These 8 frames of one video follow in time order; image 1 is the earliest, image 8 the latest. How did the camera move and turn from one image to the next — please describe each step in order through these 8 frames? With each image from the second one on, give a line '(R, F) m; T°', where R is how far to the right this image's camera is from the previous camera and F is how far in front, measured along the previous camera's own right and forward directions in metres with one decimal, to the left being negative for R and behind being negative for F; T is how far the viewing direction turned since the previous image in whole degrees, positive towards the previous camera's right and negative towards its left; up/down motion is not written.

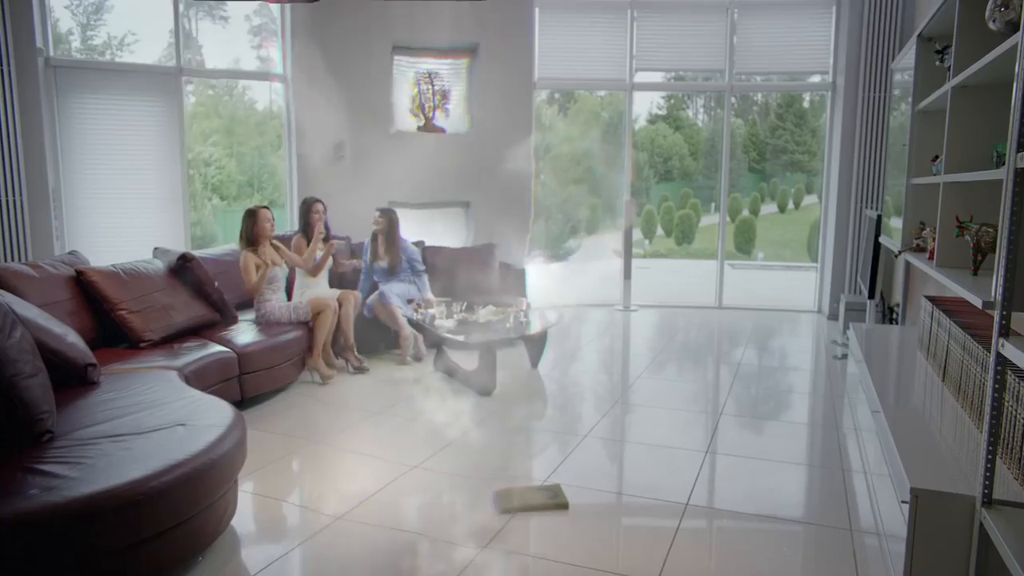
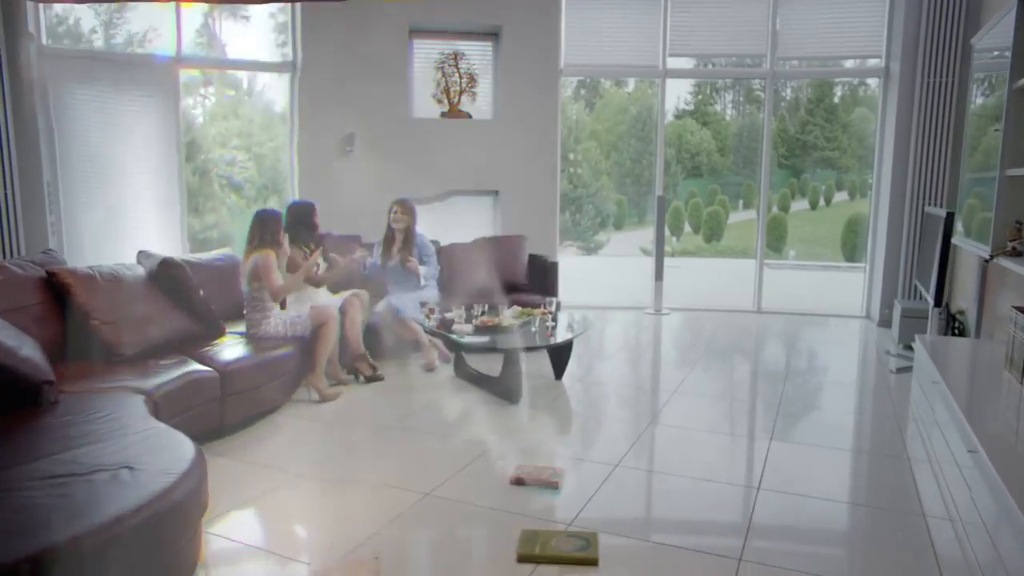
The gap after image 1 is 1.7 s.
(0.0, +0.4) m; -2°
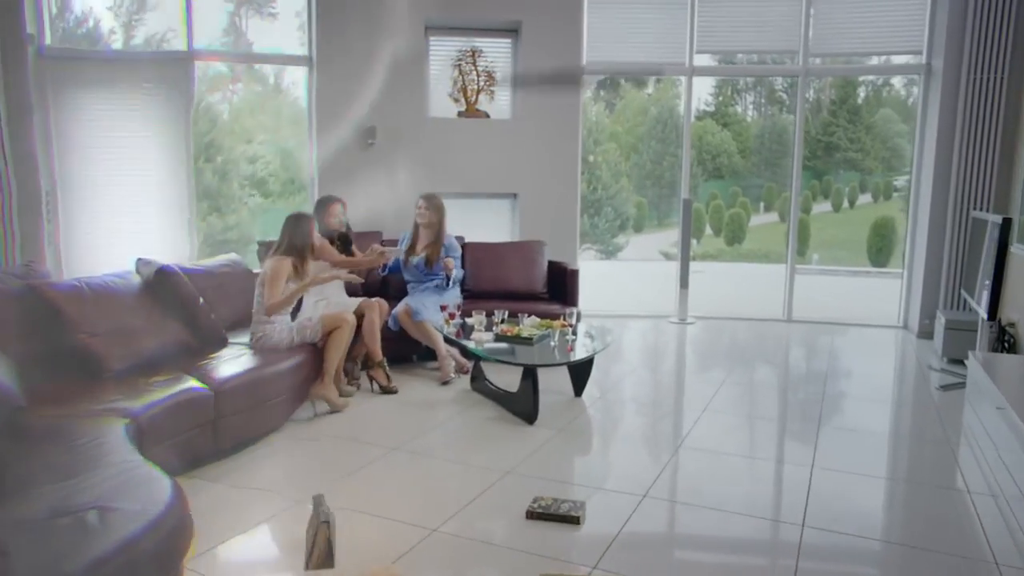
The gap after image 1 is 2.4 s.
(0.0, +0.2) m; -1°
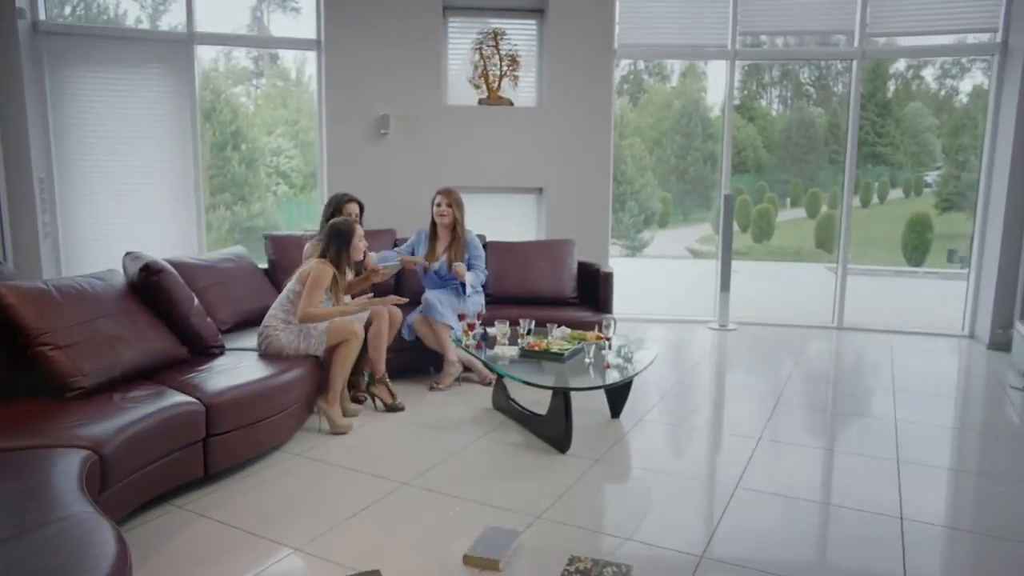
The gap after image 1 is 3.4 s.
(0.0, +0.5) m; -2°
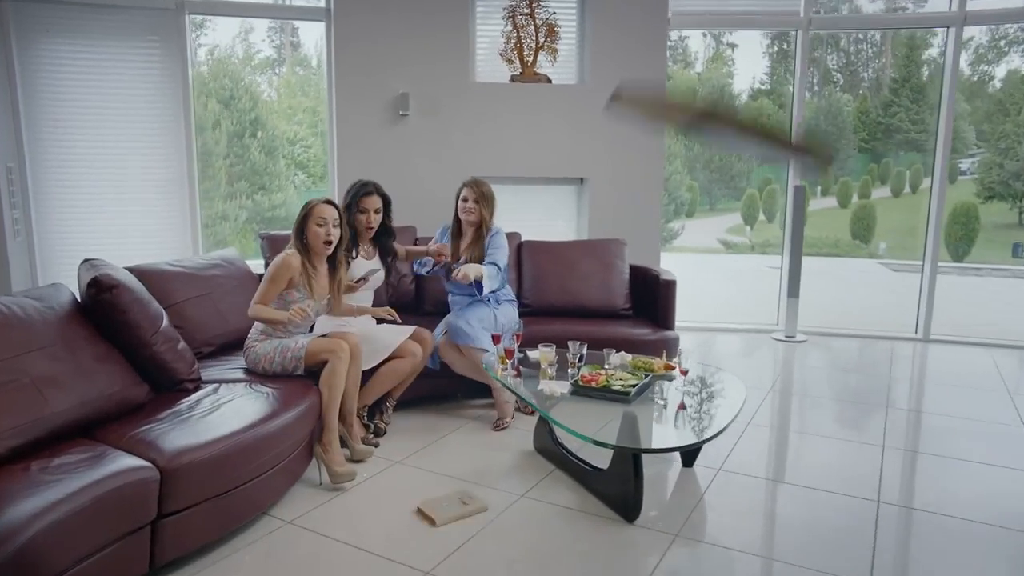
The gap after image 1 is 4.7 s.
(-0.1, +0.7) m; -2°
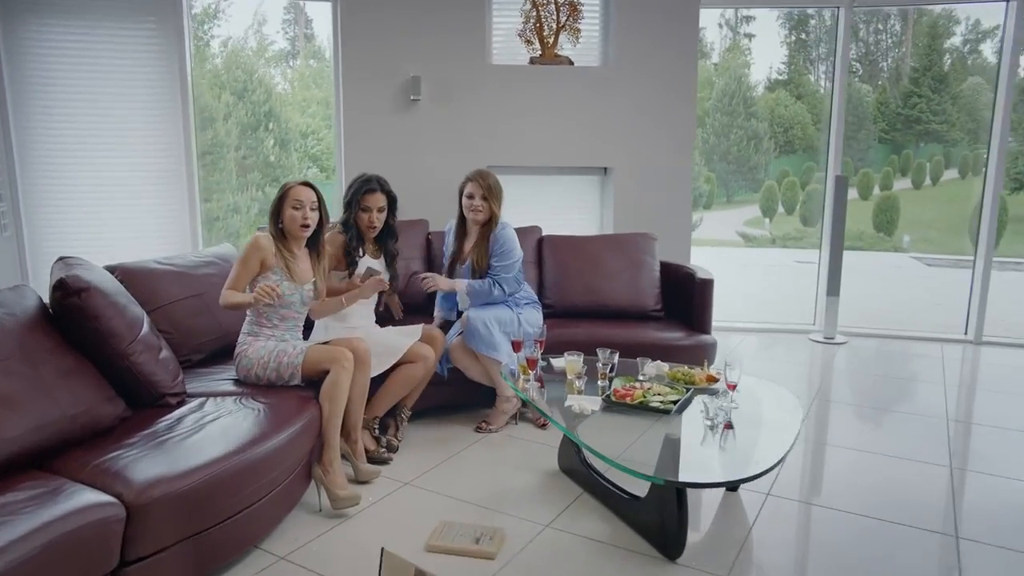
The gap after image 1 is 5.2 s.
(0.0, +0.3) m; -1°
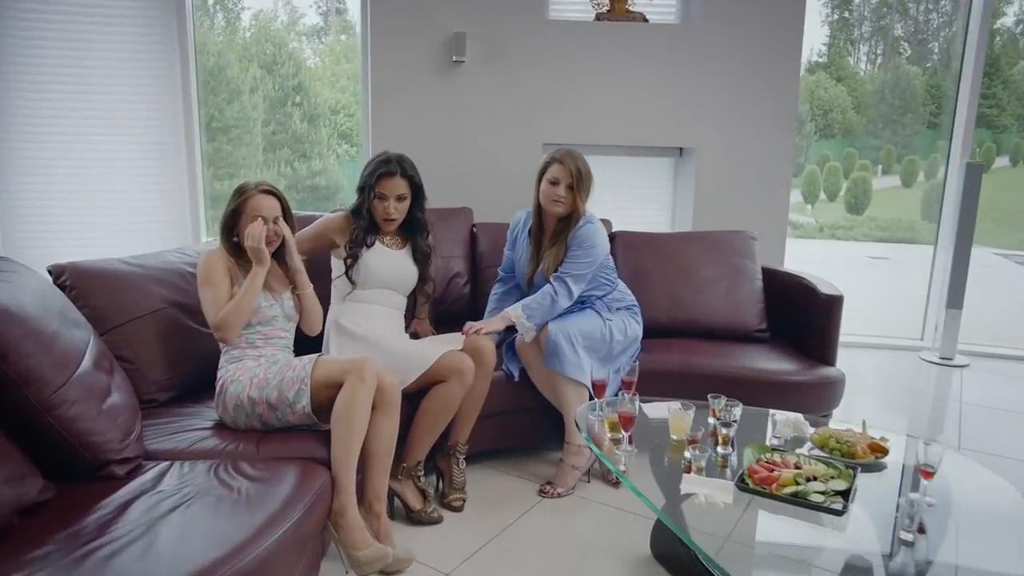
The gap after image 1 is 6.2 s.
(-0.1, +0.7) m; -2°
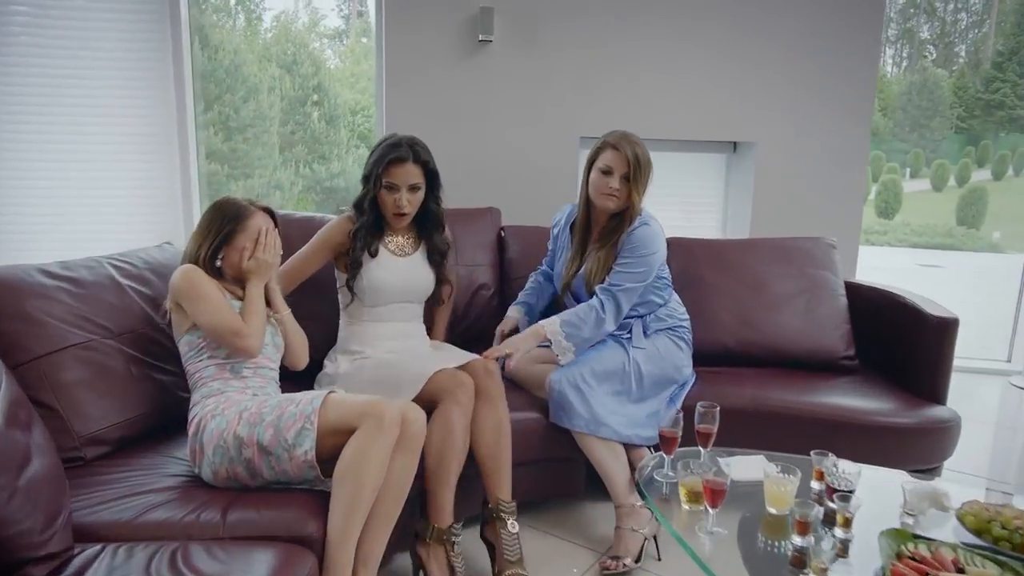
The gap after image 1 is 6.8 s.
(-0.1, +0.4) m; -2°
